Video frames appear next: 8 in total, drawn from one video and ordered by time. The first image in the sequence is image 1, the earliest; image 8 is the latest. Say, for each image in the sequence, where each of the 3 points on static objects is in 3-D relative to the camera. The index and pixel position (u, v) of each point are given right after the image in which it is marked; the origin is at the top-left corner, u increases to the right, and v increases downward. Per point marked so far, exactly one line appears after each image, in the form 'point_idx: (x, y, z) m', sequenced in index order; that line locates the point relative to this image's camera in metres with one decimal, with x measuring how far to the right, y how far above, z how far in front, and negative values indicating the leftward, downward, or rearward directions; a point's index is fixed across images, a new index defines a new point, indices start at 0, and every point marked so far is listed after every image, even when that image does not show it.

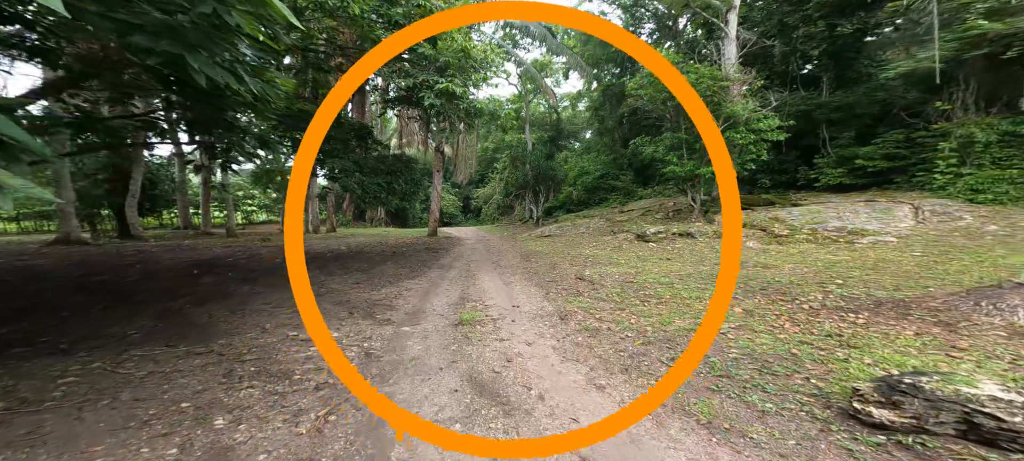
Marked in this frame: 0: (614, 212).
0: (+4.9, +0.6, +16.6) m
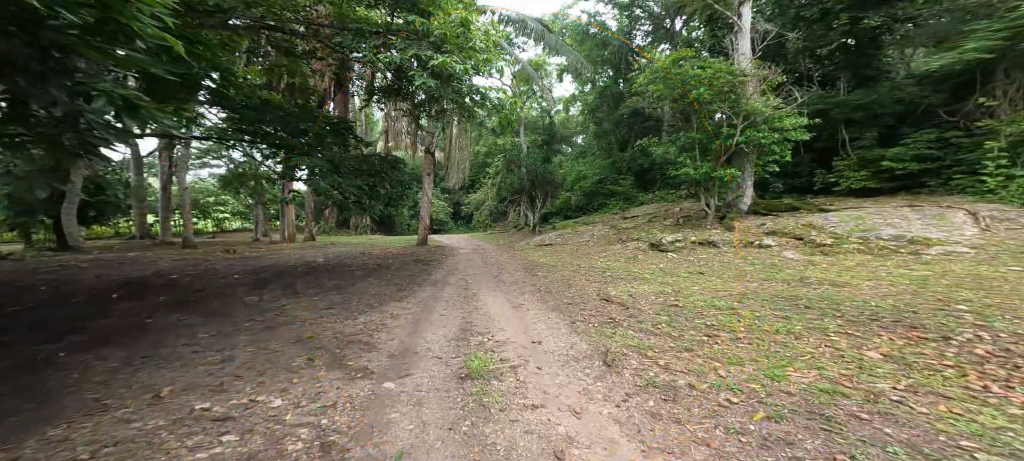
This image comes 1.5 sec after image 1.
0: (+4.7, +0.3, +15.7) m
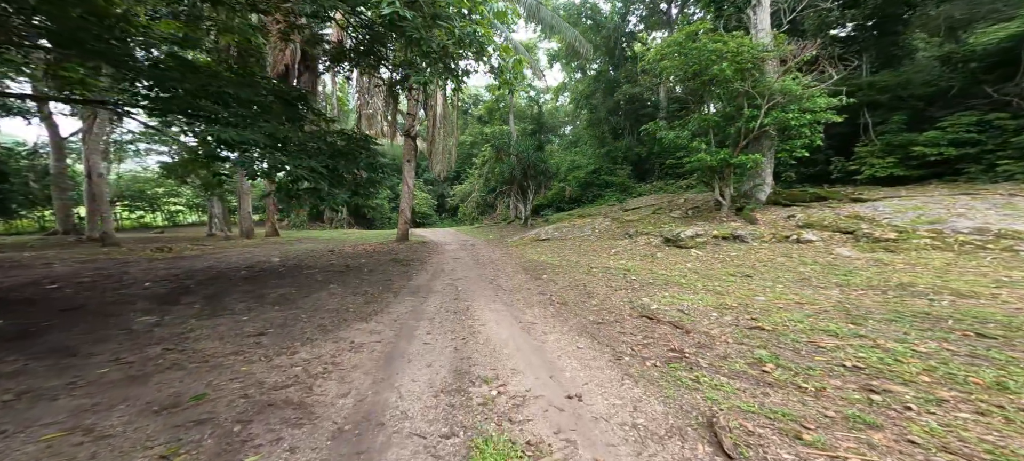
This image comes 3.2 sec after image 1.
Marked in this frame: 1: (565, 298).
0: (+4.2, +0.5, +14.6) m
1: (+0.8, -1.1, +4.8) m
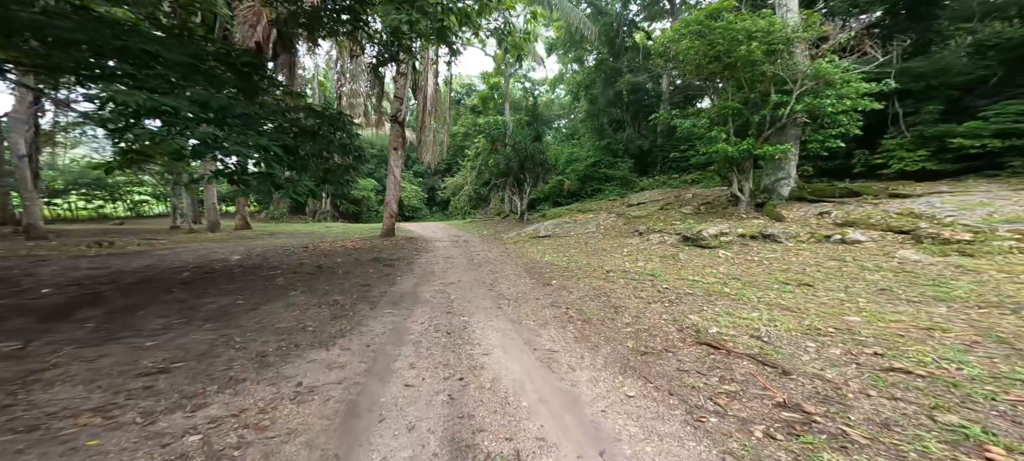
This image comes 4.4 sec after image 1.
0: (+4.0, +0.7, +13.7) m
1: (+0.9, -1.0, +3.9) m
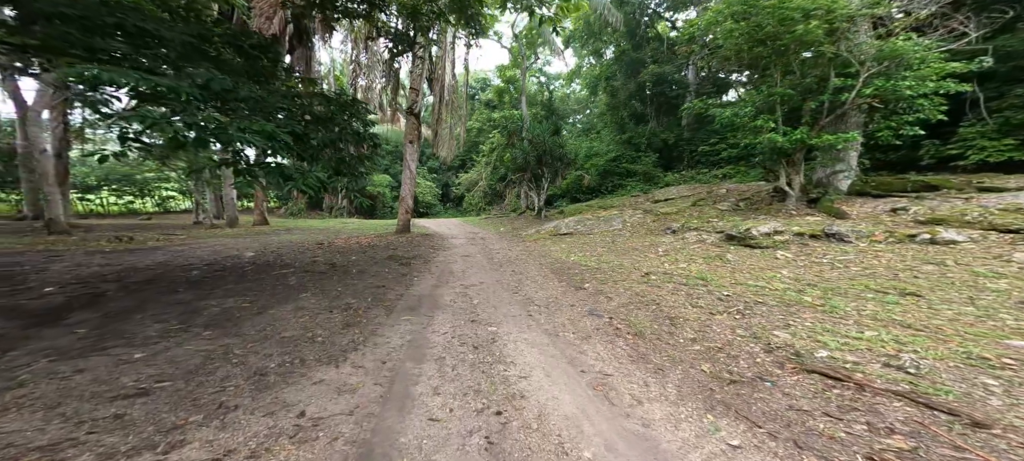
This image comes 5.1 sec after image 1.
0: (+4.8, +0.8, +12.9) m
1: (+1.3, -1.0, +3.3) m
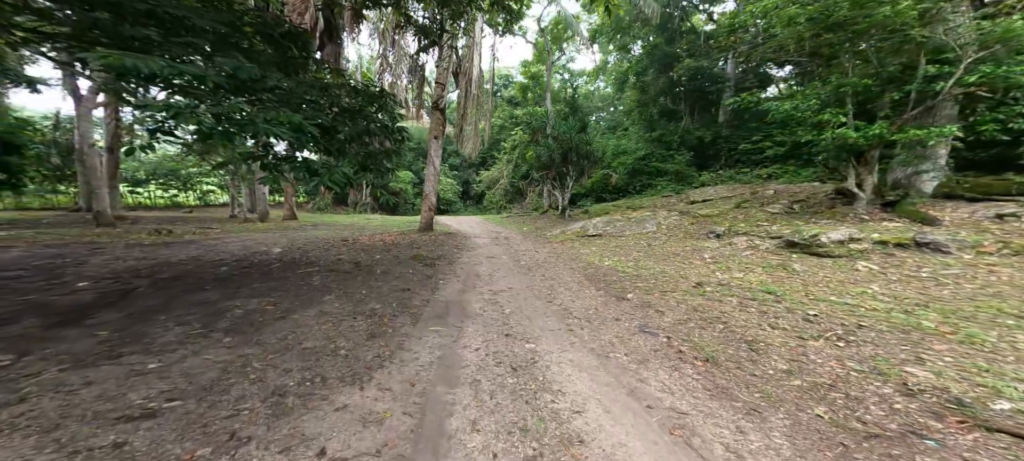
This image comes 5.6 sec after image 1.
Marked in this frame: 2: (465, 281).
0: (+5.8, +0.7, +12.2) m
1: (+1.7, -1.1, +2.7) m
2: (-0.8, -0.9, +6.3) m
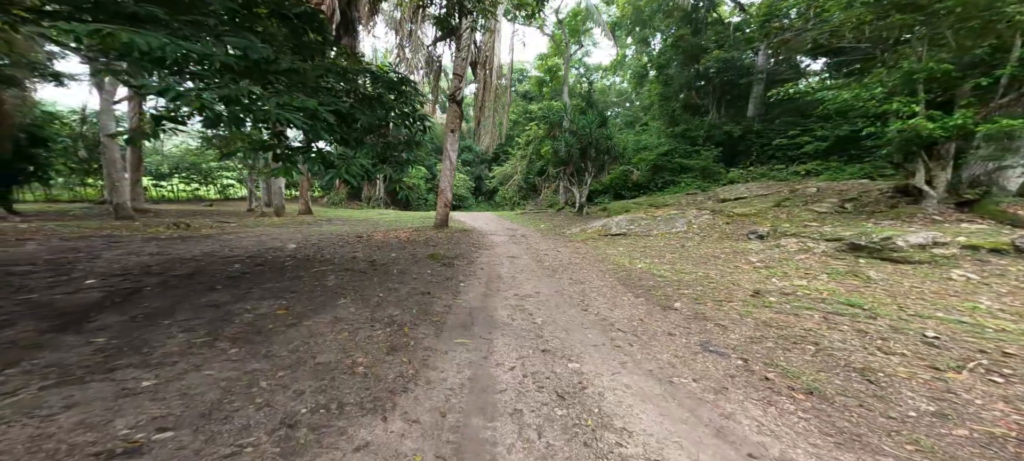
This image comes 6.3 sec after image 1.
0: (+6.5, +0.7, +11.4) m
1: (+2.0, -1.1, +2.2) m
2: (-0.4, -0.9, +5.8) m
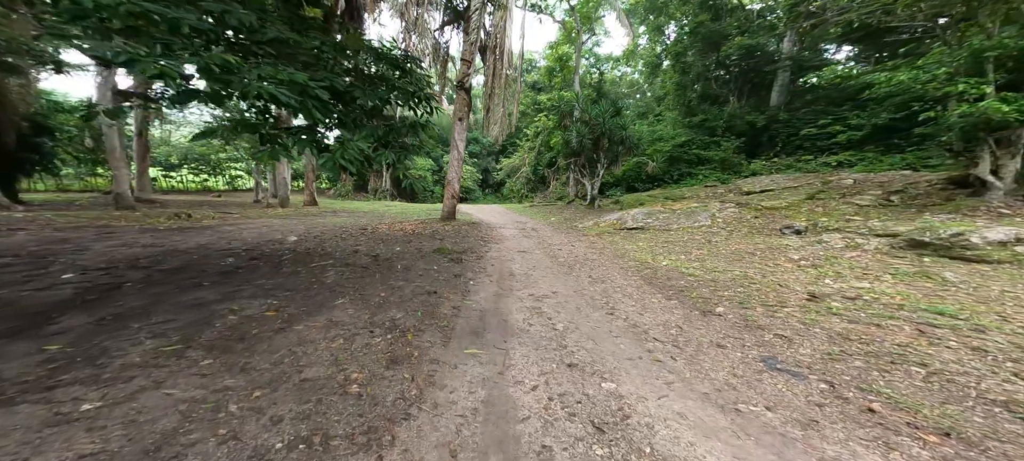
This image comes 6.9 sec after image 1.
0: (+6.9, +0.9, +10.7) m
1: (+2.2, -1.1, +1.6) m
2: (-0.1, -0.8, +5.3) m
